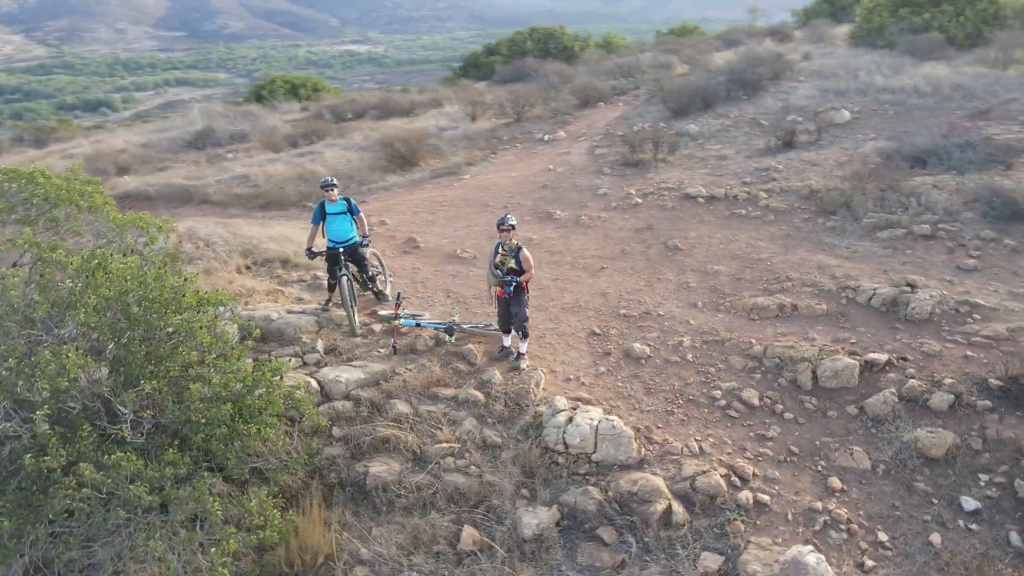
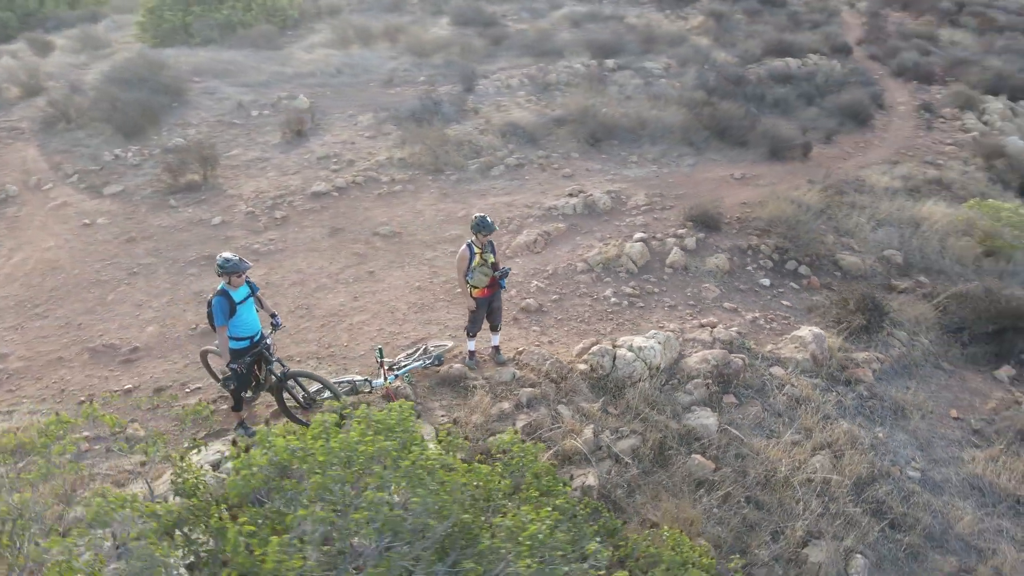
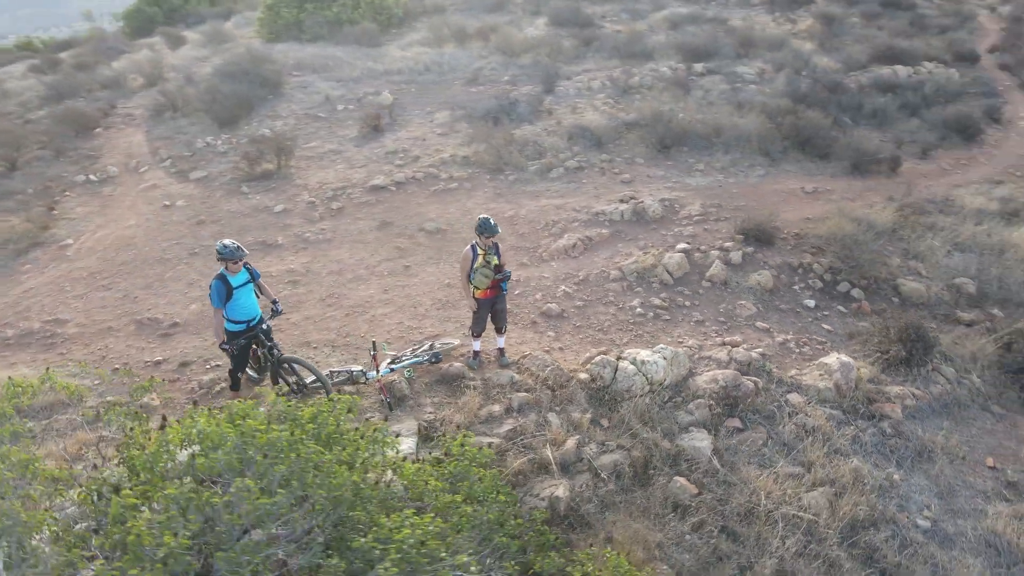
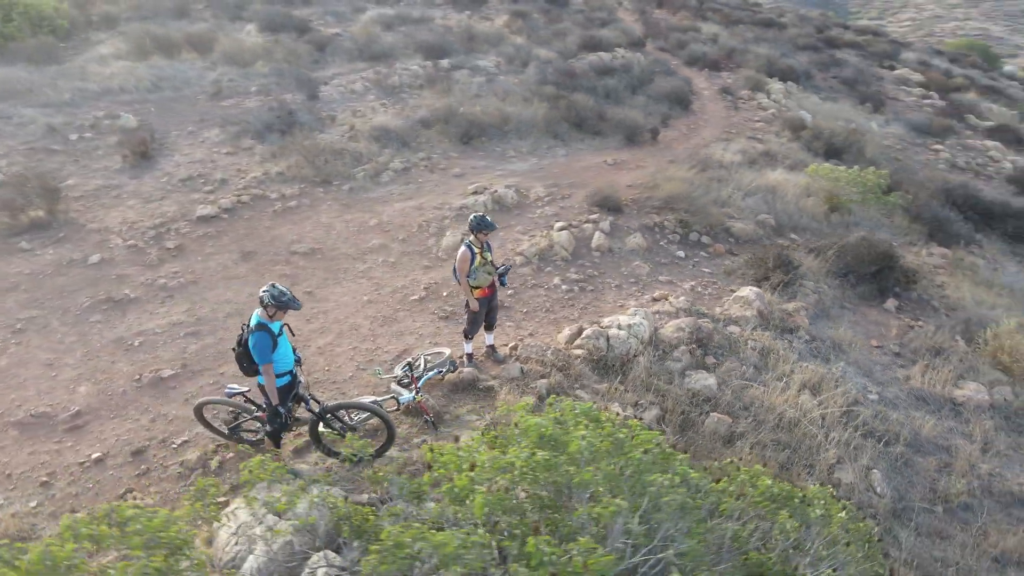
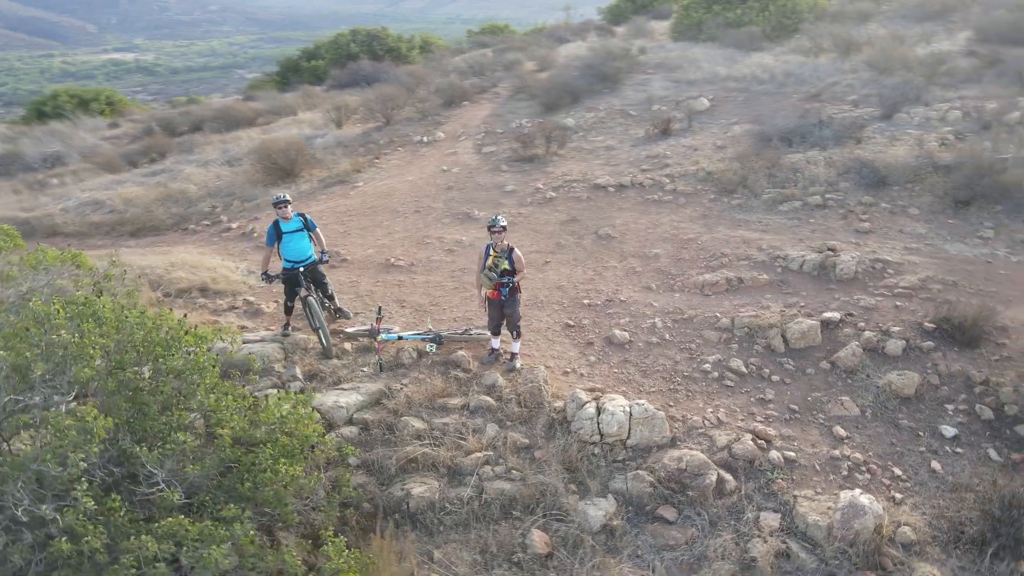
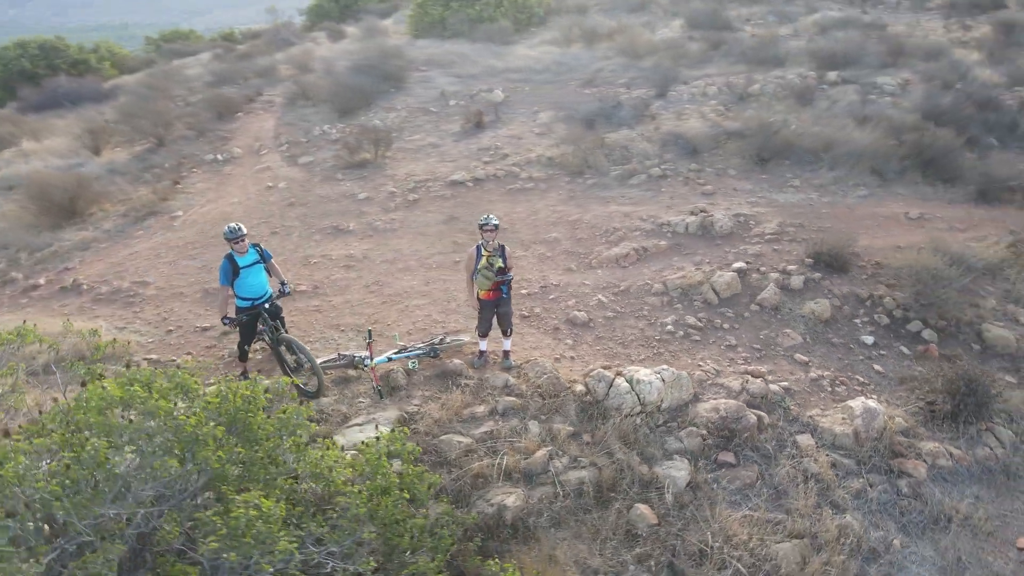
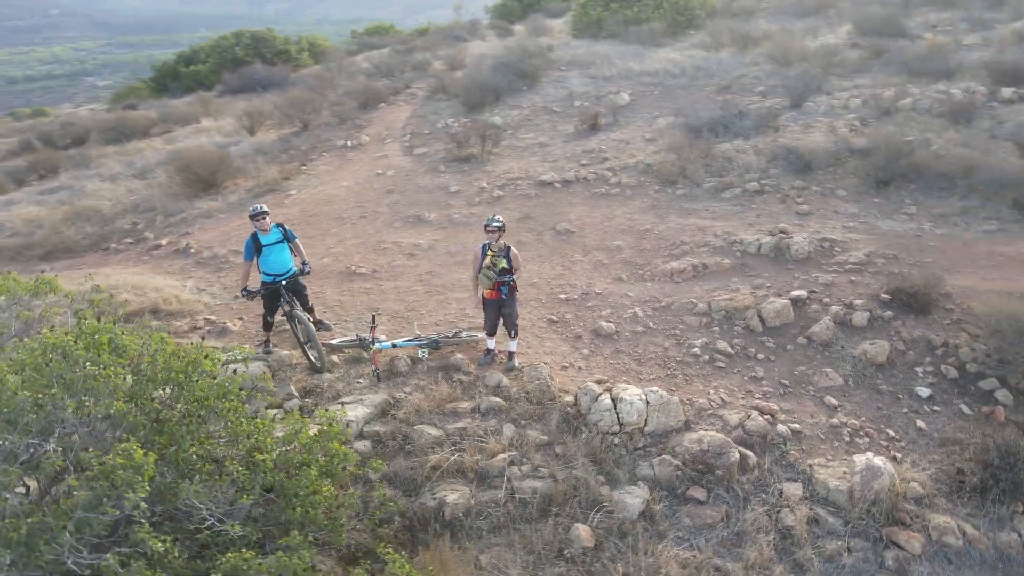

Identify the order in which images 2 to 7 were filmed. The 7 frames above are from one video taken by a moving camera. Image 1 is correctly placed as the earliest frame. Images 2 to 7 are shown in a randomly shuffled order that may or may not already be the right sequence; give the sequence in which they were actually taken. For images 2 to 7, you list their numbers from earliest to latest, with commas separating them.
5, 7, 6, 3, 2, 4
